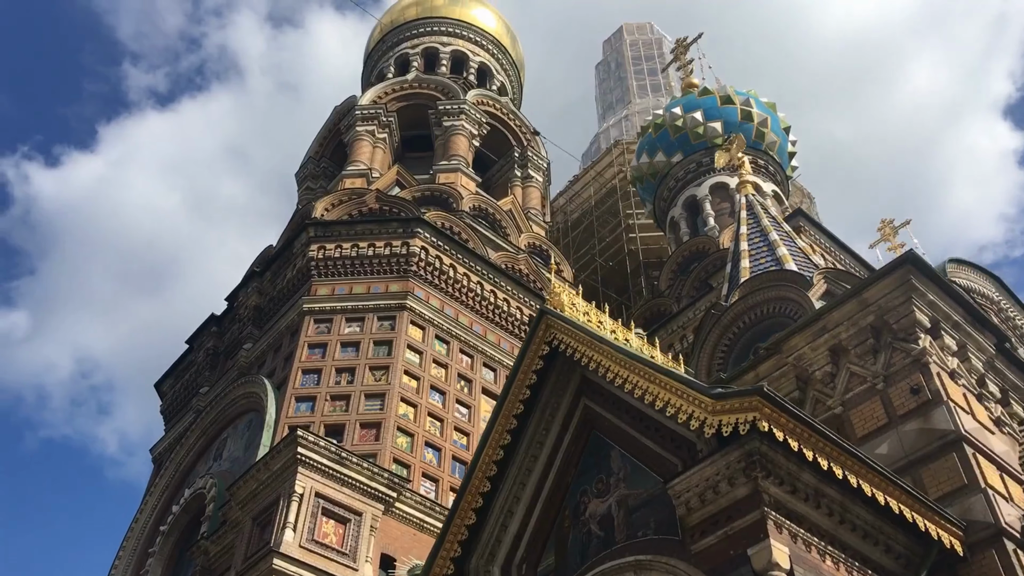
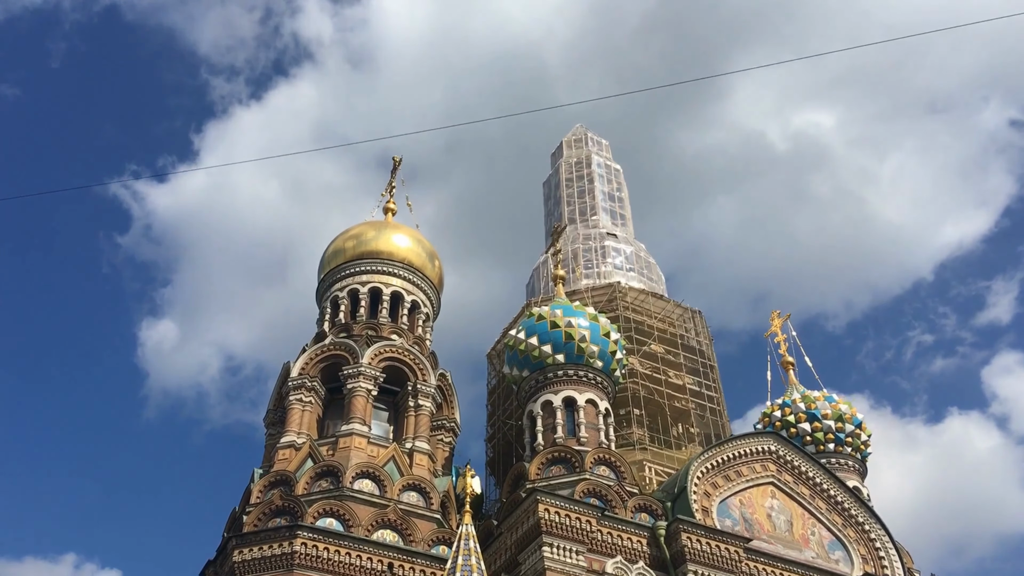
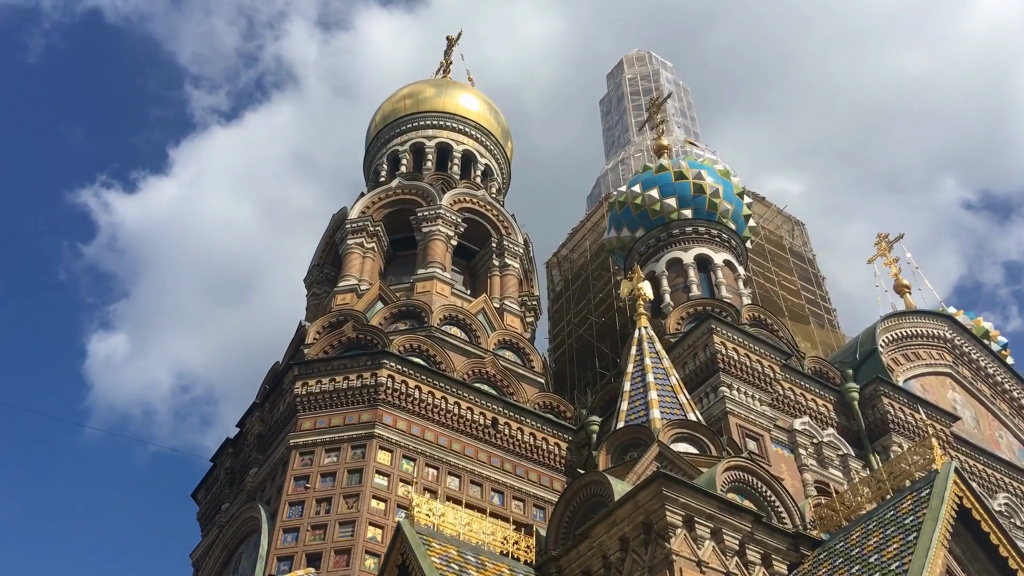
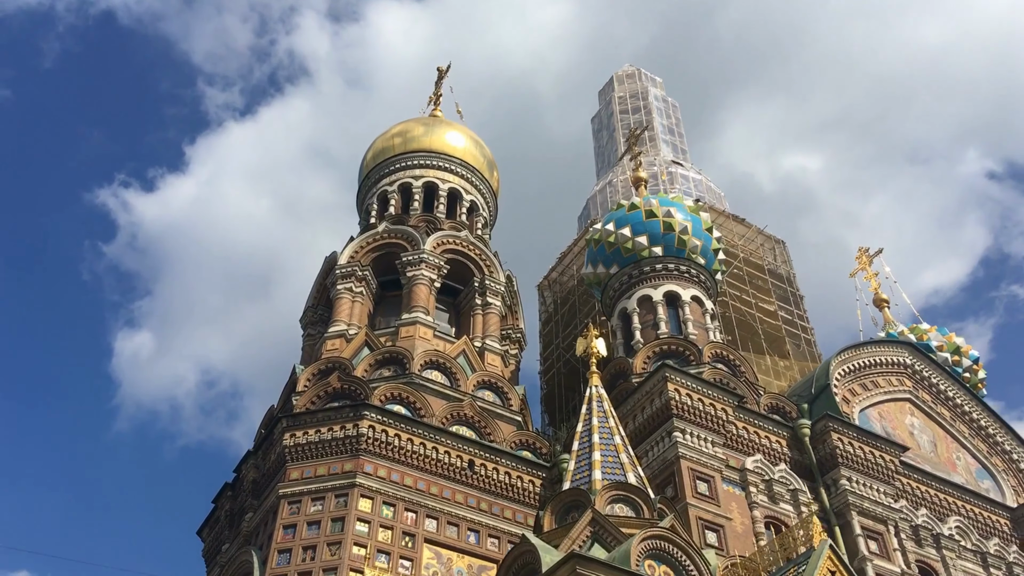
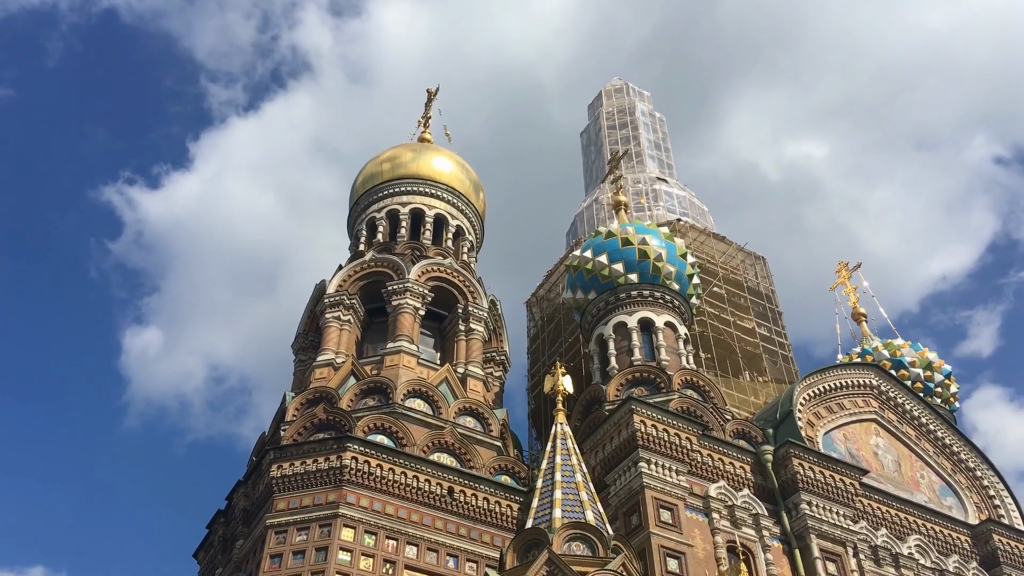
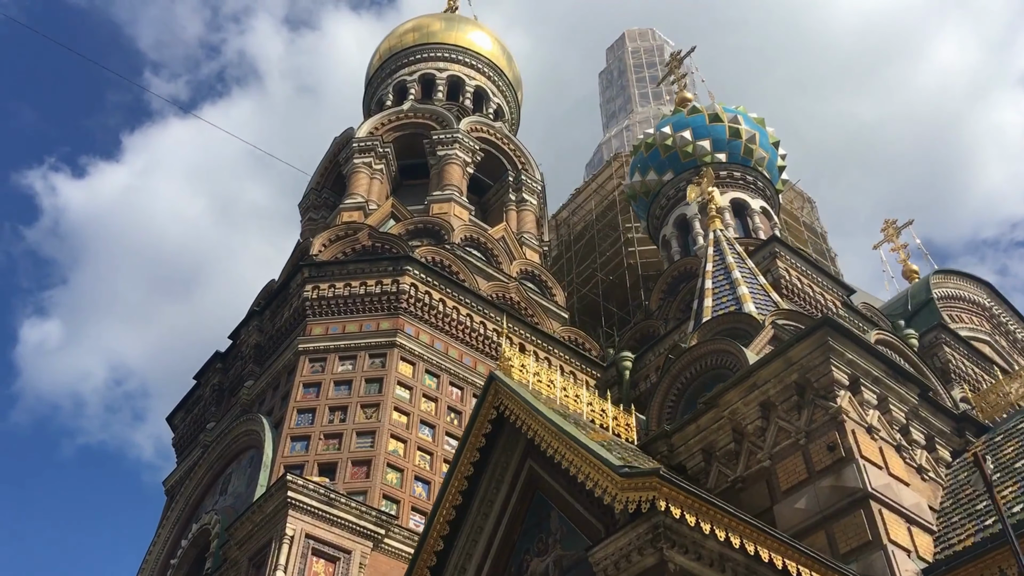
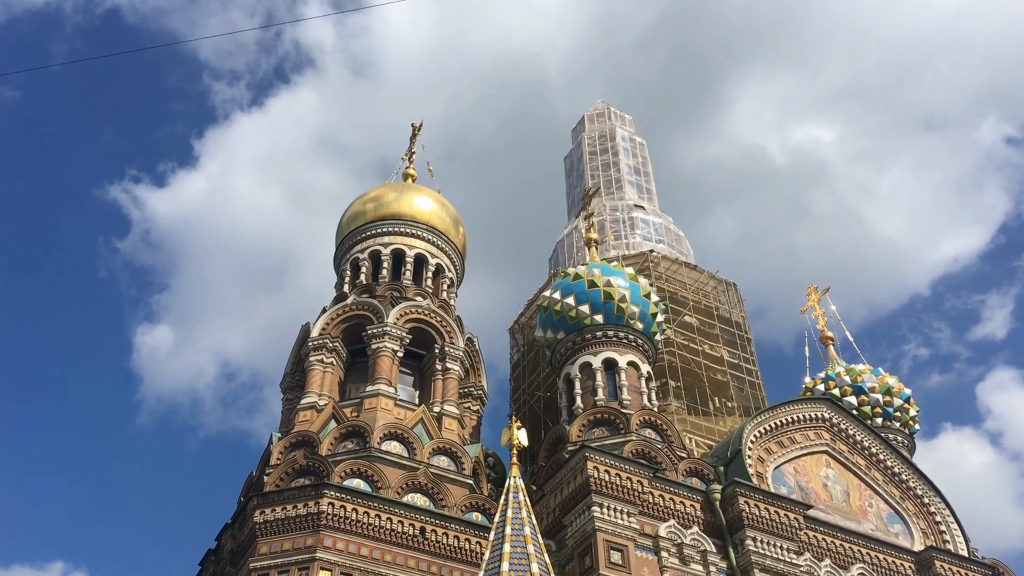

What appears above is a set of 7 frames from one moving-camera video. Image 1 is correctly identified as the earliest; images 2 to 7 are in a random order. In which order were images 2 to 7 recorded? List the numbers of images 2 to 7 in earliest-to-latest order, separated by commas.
6, 3, 4, 5, 7, 2
